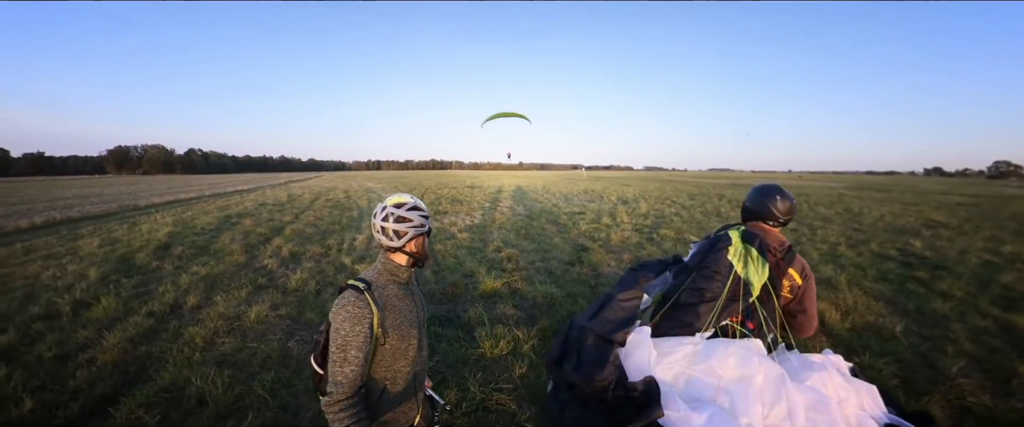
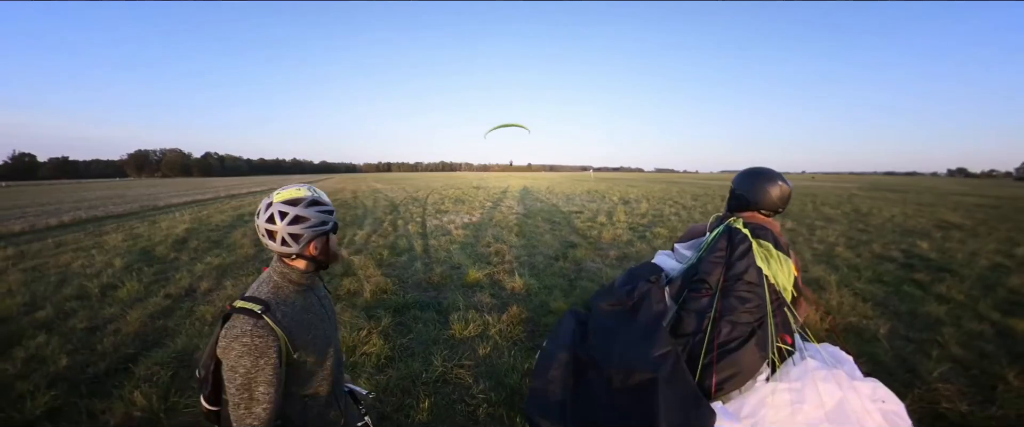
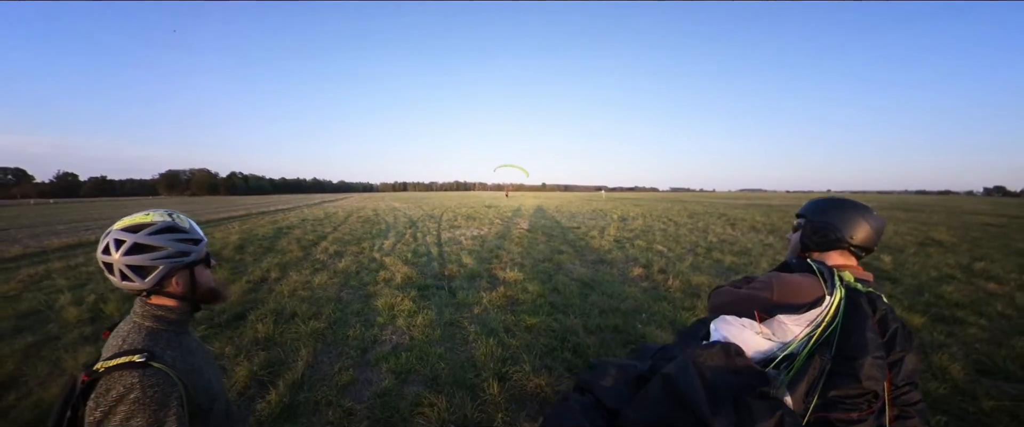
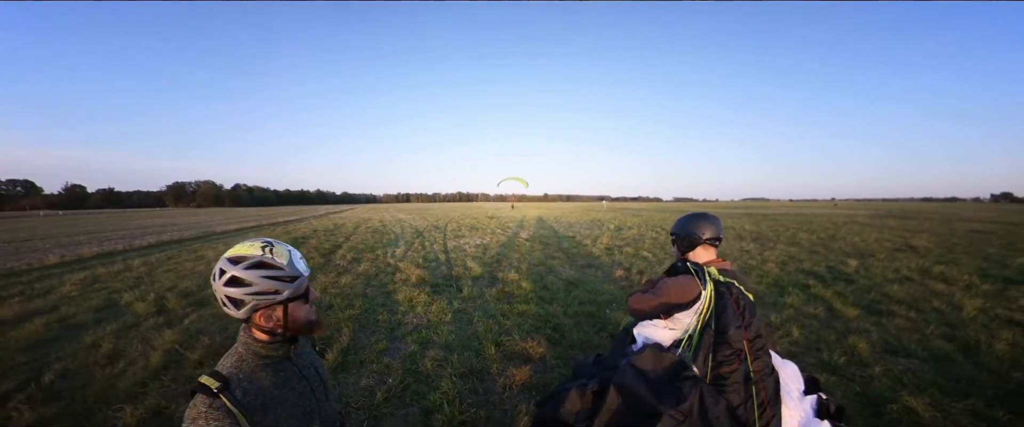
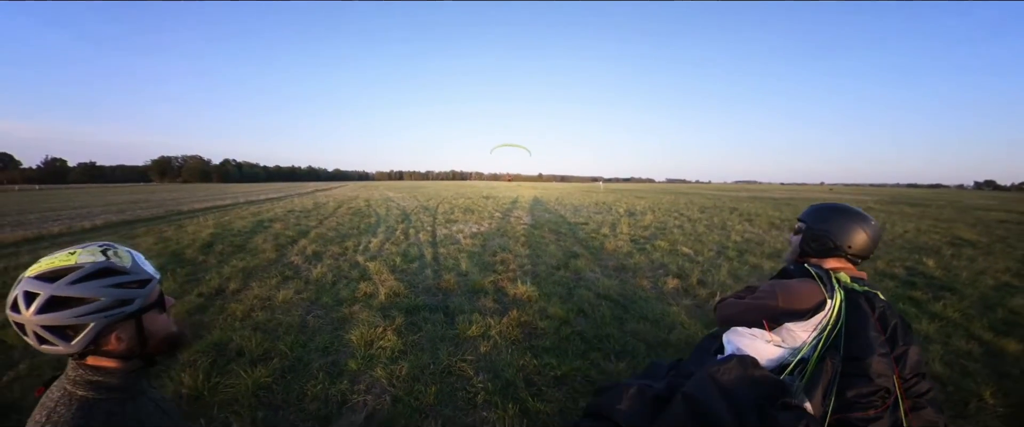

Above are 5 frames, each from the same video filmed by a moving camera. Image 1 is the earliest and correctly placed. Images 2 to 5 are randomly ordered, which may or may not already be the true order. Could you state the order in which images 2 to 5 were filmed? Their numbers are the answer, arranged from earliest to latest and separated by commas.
2, 5, 3, 4
